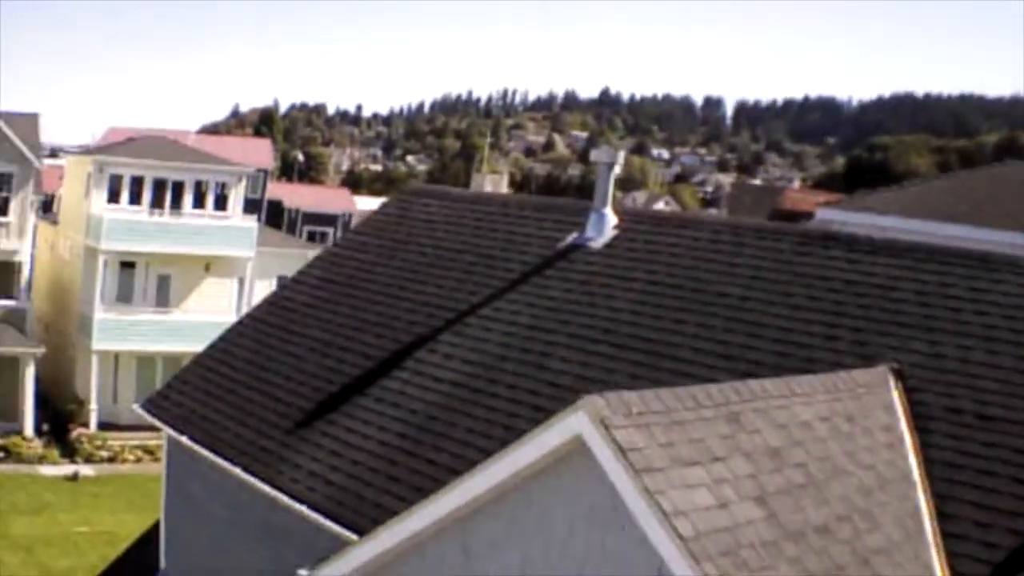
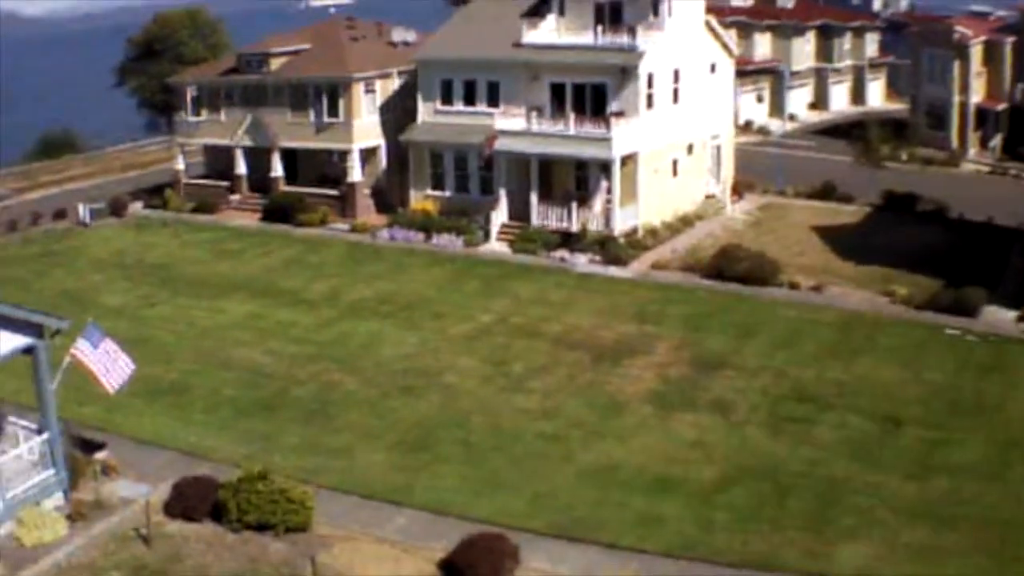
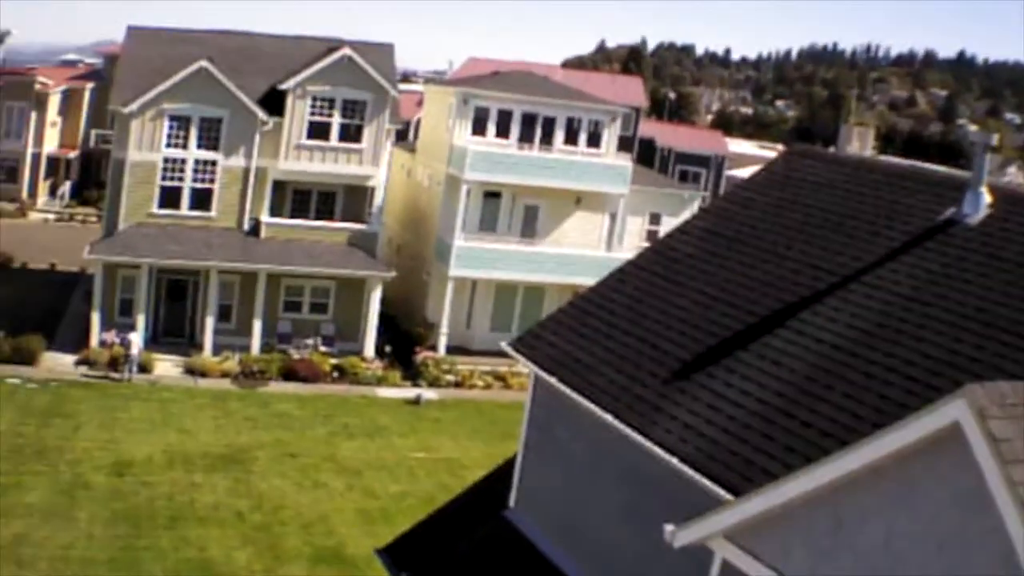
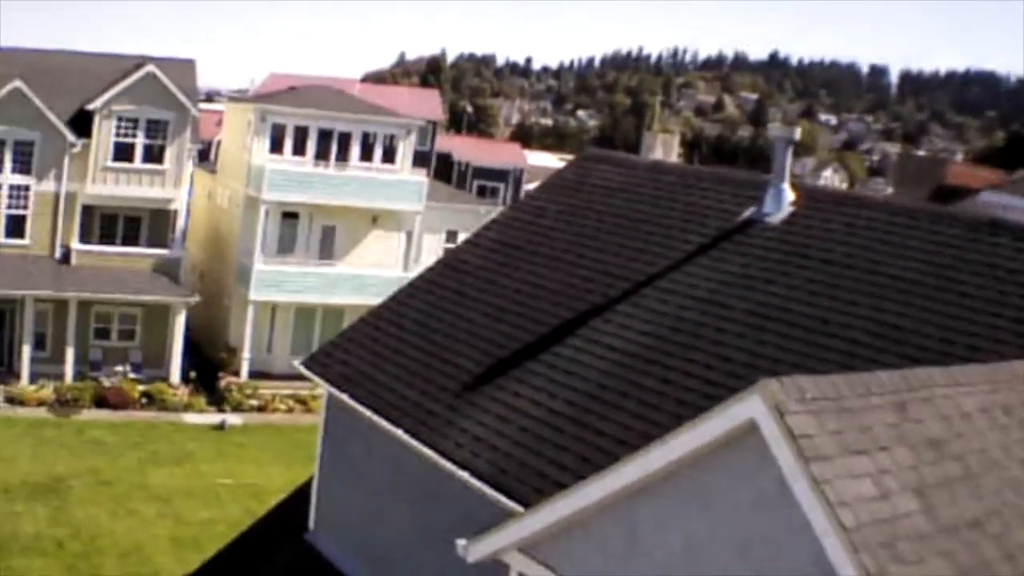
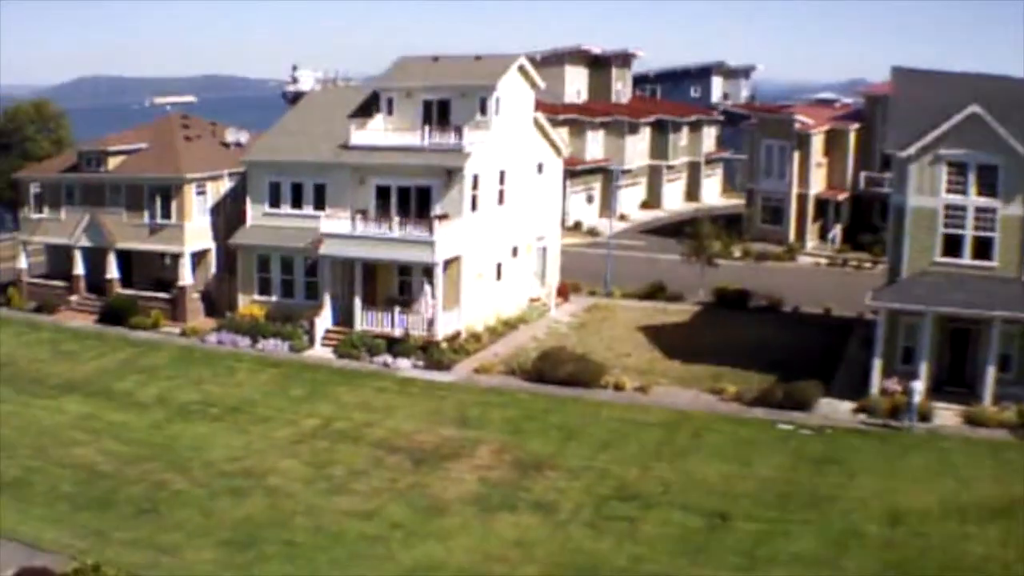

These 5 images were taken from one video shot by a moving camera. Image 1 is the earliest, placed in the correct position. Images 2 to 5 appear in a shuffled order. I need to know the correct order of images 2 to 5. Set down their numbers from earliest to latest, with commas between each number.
4, 3, 5, 2
